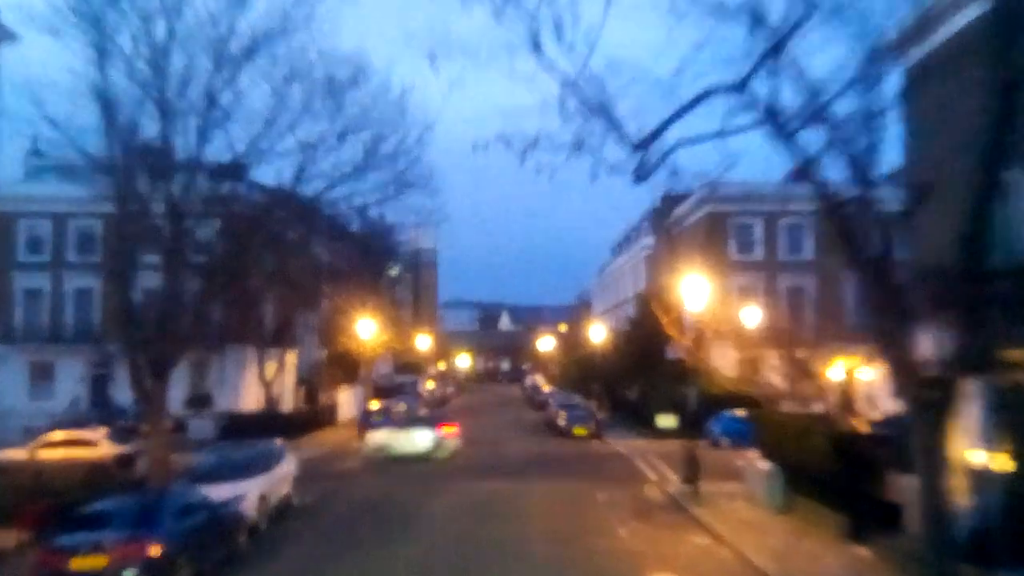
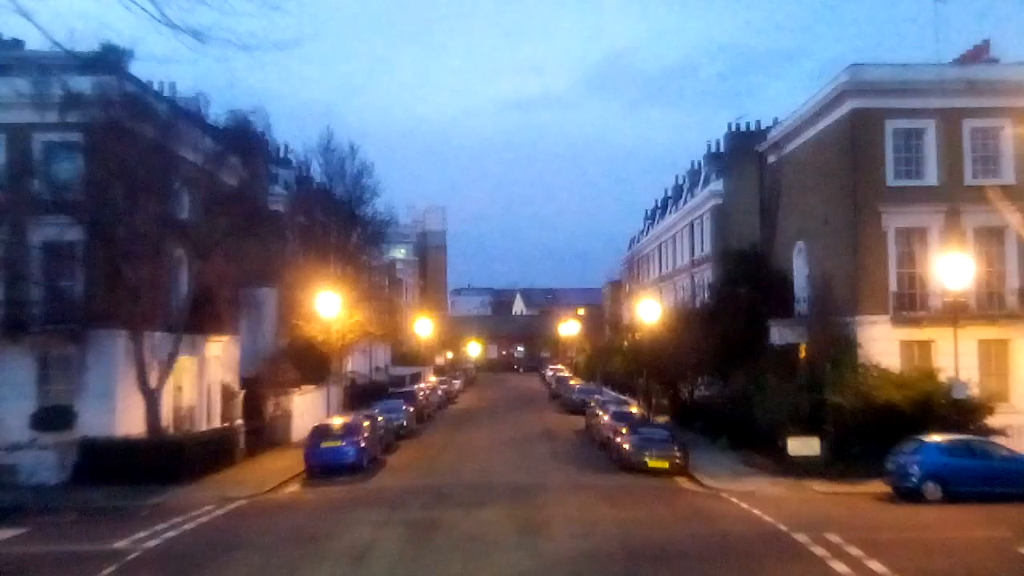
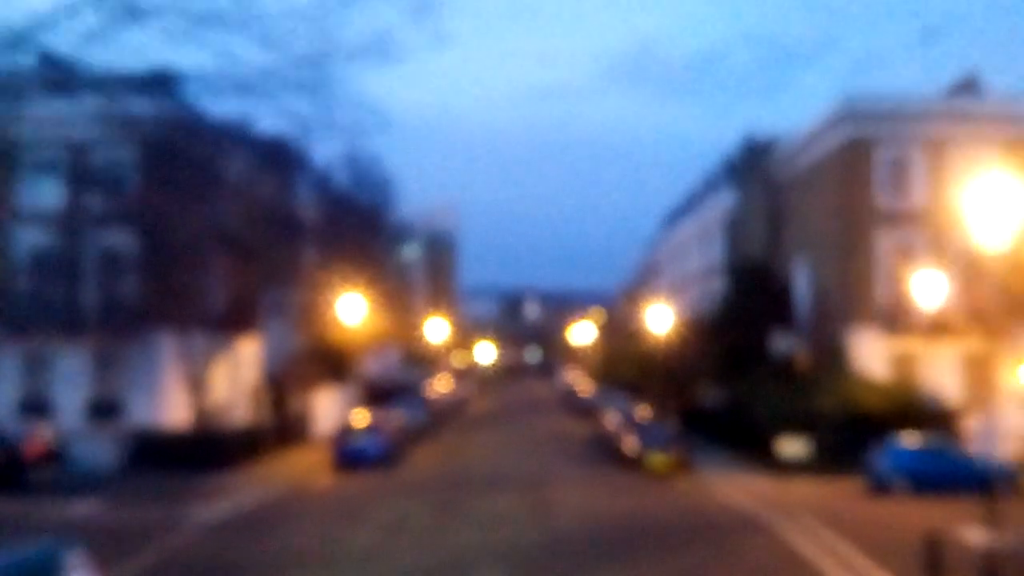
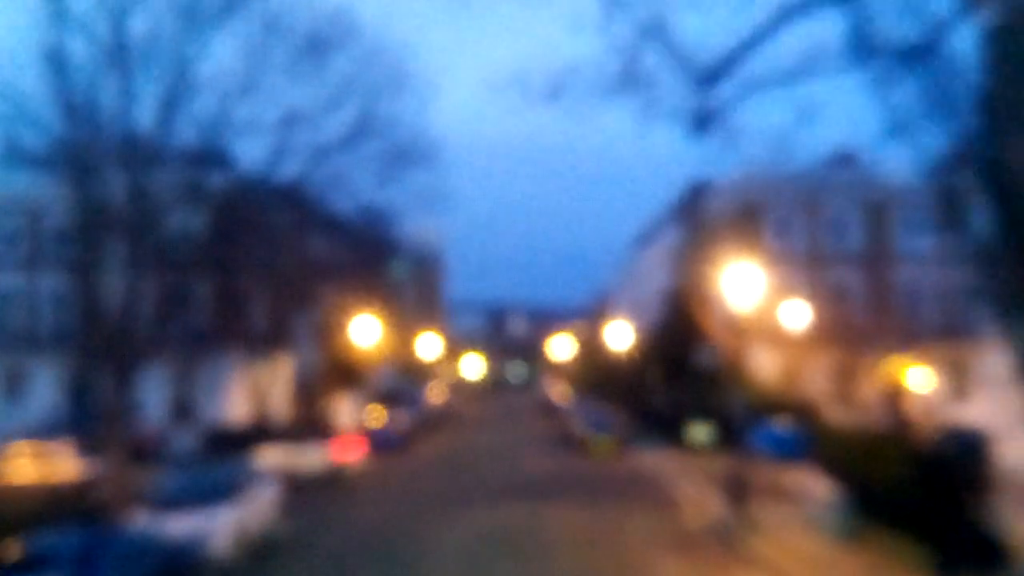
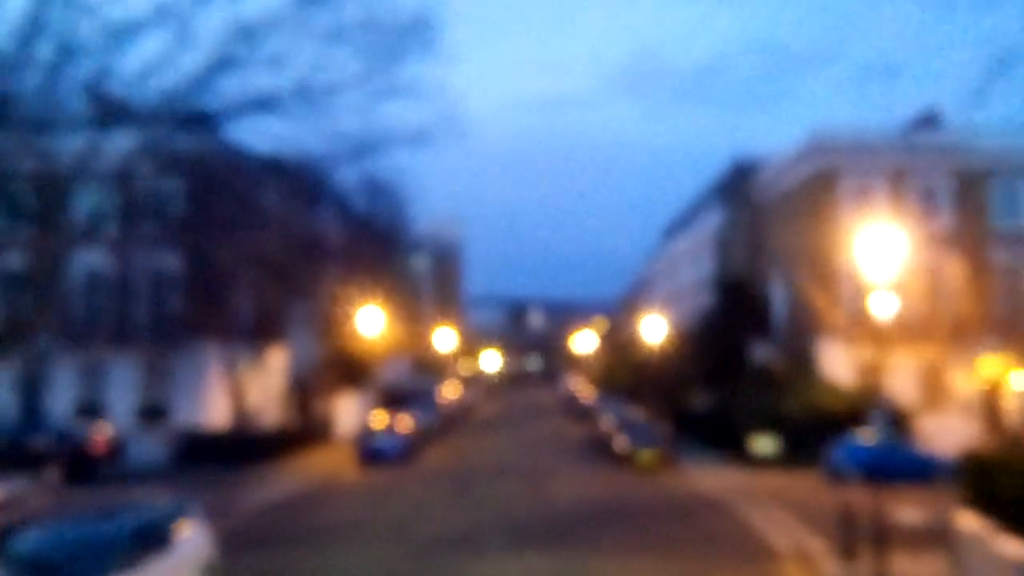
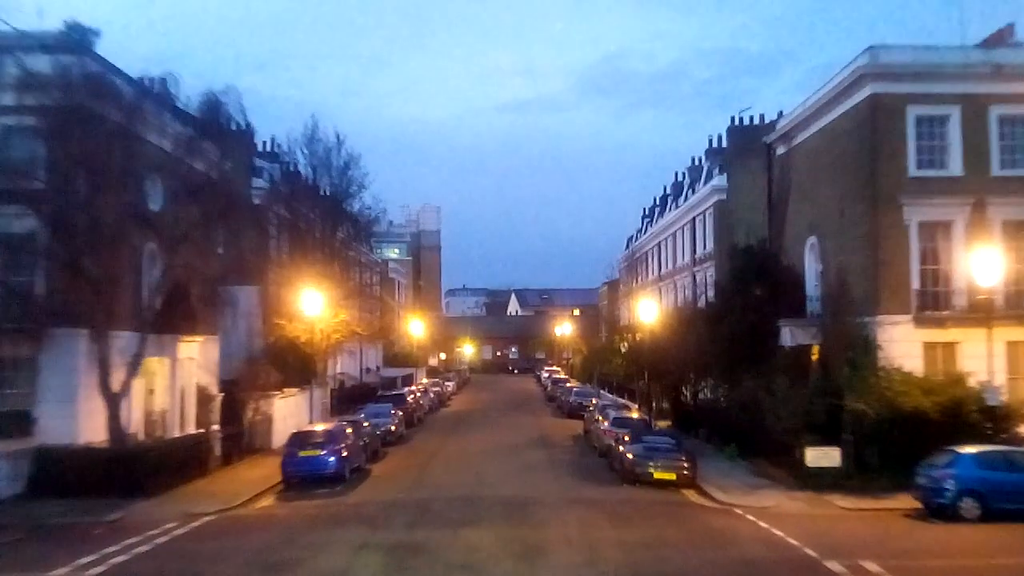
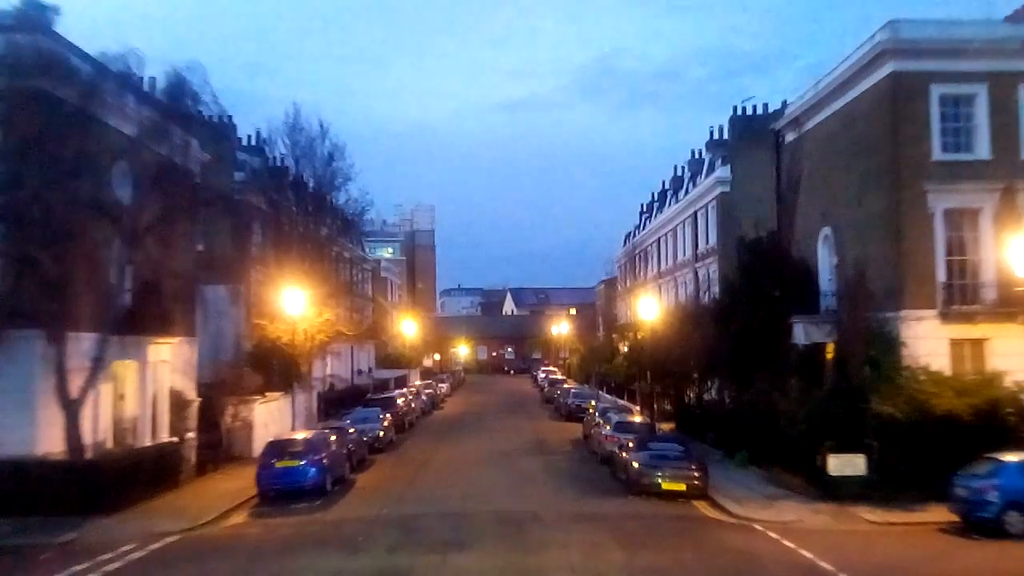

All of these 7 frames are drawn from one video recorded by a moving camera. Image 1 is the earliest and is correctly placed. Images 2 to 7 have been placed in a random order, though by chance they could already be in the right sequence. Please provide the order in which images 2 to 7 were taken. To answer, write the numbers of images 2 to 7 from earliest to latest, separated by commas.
4, 5, 3, 2, 6, 7
